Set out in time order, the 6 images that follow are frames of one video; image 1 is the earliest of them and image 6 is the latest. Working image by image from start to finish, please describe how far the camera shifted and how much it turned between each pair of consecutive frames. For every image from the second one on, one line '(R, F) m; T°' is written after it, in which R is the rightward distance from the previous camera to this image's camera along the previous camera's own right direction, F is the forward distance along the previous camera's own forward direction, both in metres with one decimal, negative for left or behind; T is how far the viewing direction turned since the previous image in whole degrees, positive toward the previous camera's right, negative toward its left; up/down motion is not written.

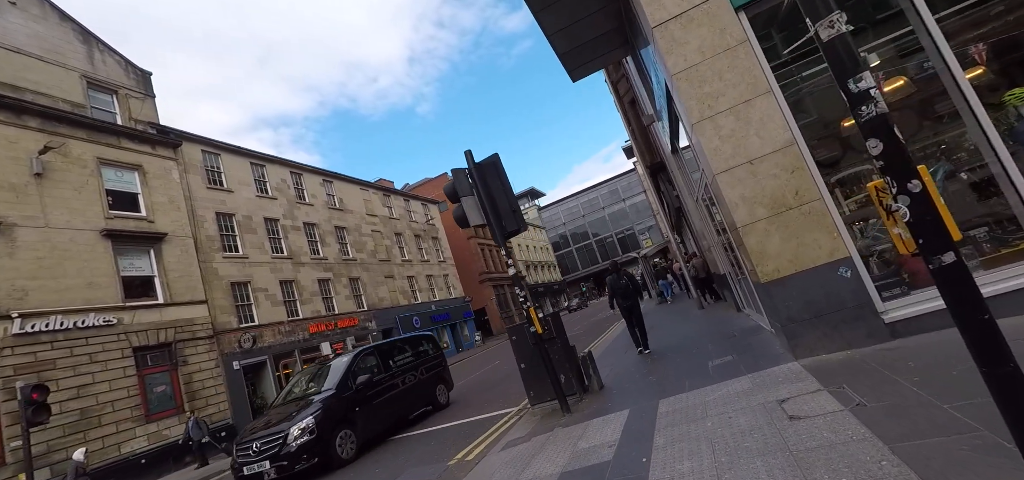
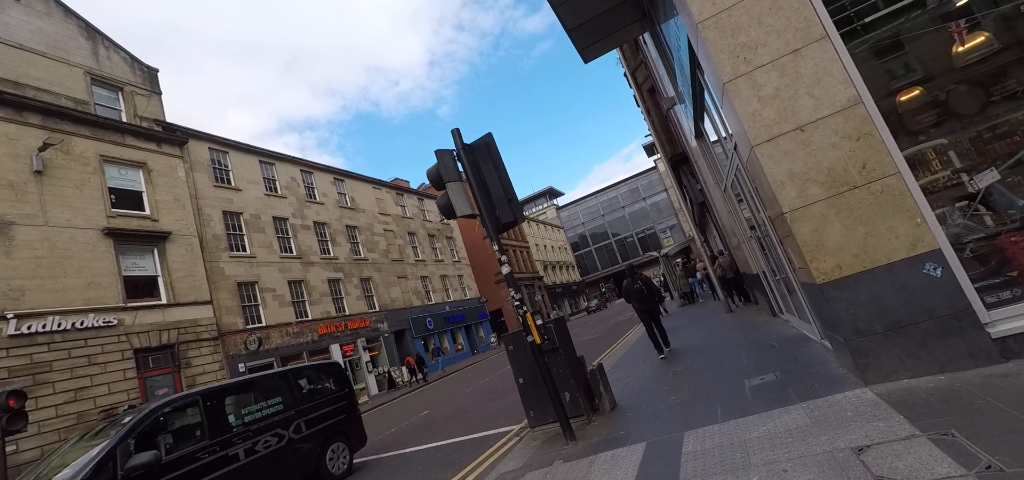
(+0.3, +0.9) m; -2°
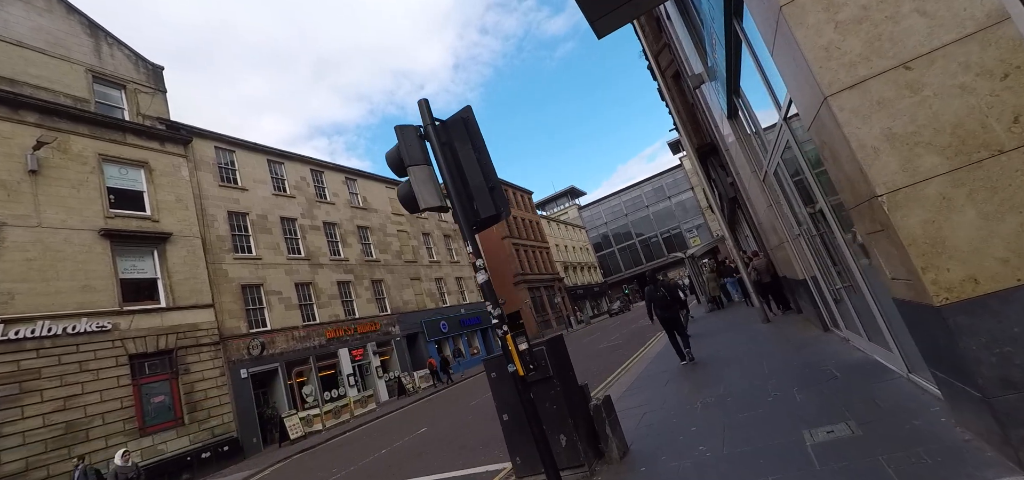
(+0.4, +1.1) m; -3°
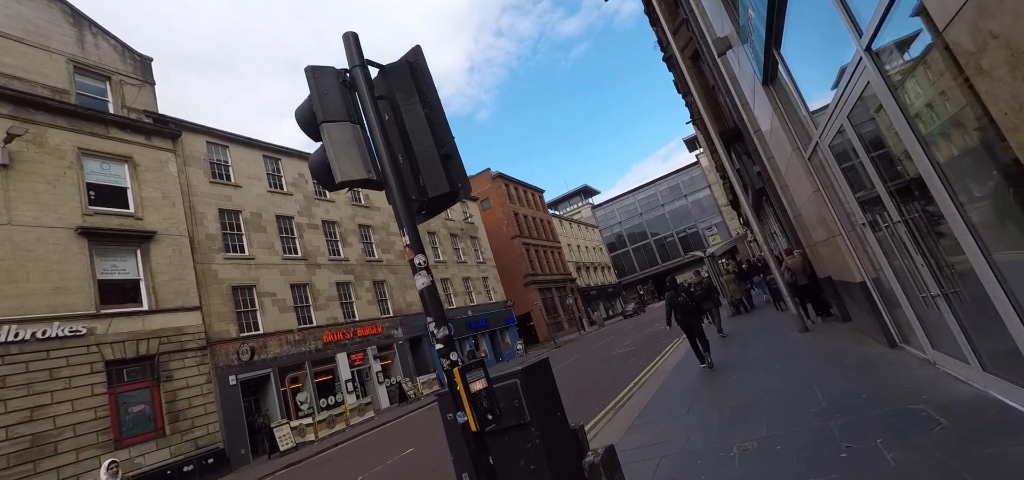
(+0.3, +1.2) m; -2°
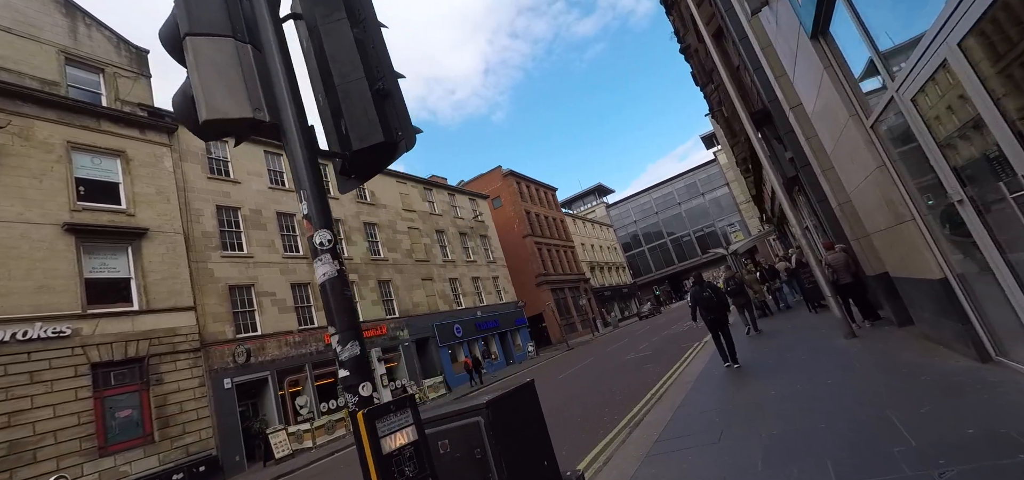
(+0.2, +1.0) m; -2°
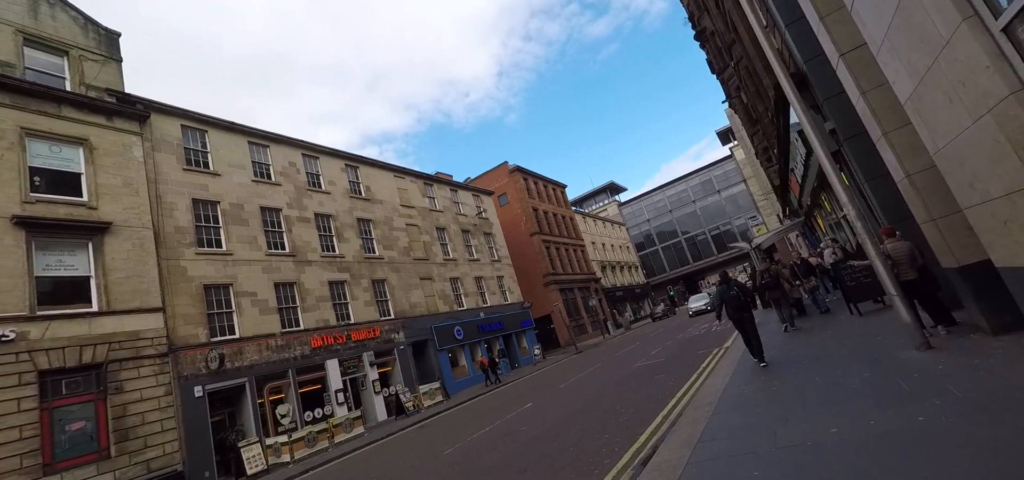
(+0.5, +1.5) m; -2°
